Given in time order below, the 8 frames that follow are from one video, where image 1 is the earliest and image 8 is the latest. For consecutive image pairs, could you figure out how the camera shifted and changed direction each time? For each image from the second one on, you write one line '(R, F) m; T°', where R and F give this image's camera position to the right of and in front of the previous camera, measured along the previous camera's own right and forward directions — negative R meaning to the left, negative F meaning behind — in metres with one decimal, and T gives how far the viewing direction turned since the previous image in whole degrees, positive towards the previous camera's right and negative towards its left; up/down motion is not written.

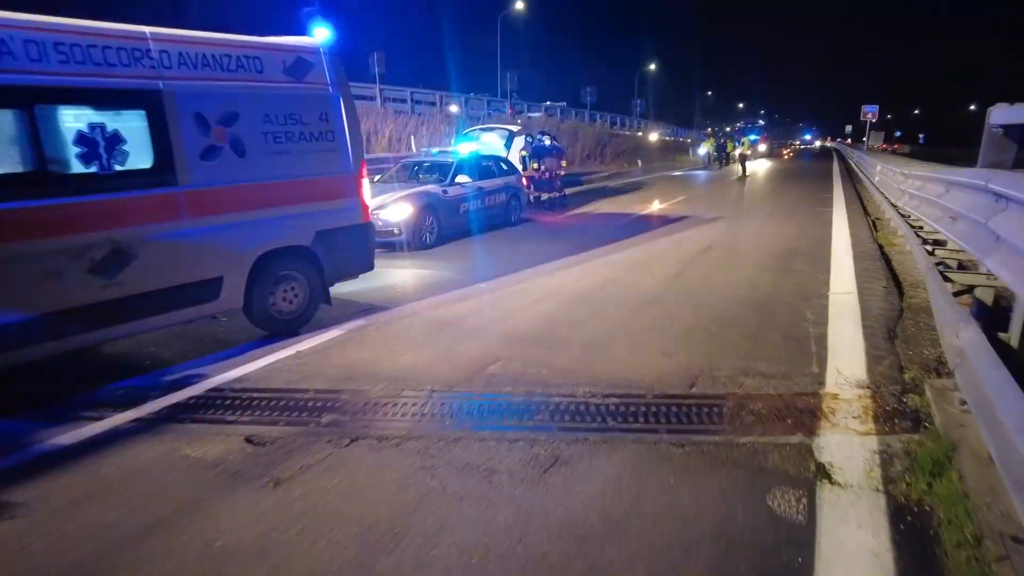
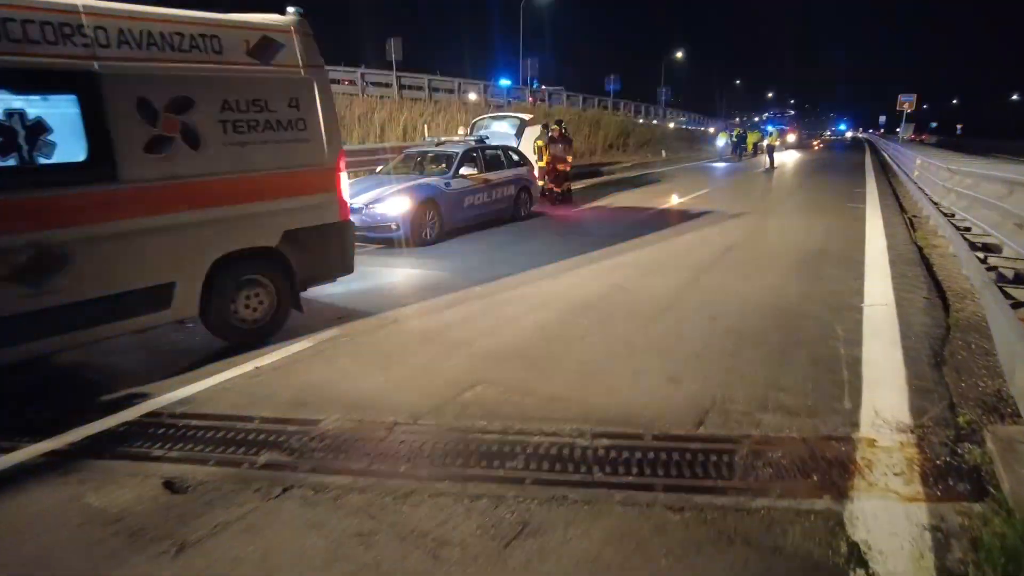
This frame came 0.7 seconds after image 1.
(+0.3, +0.8) m; -2°
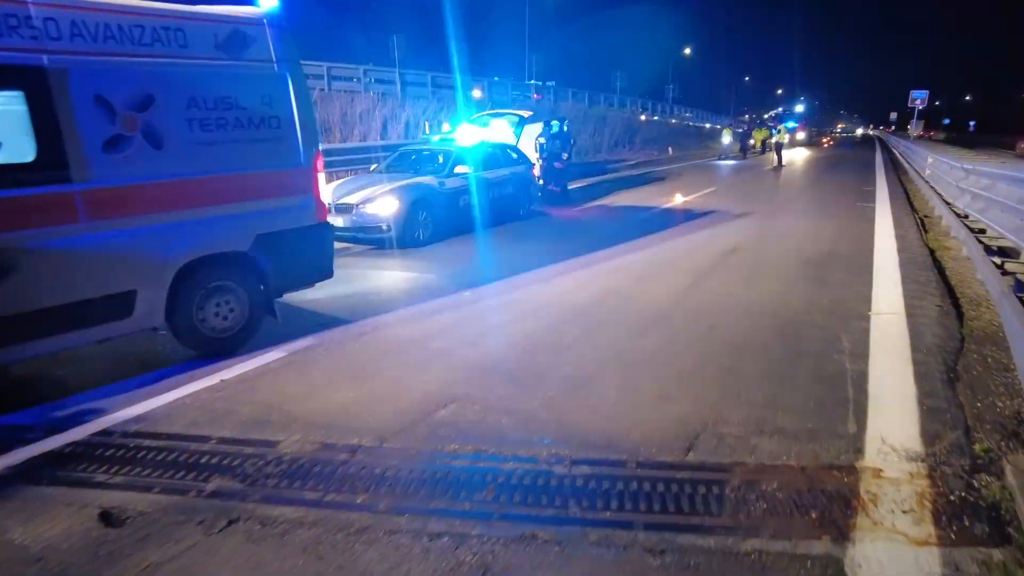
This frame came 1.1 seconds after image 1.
(+0.2, +0.3) m; -1°
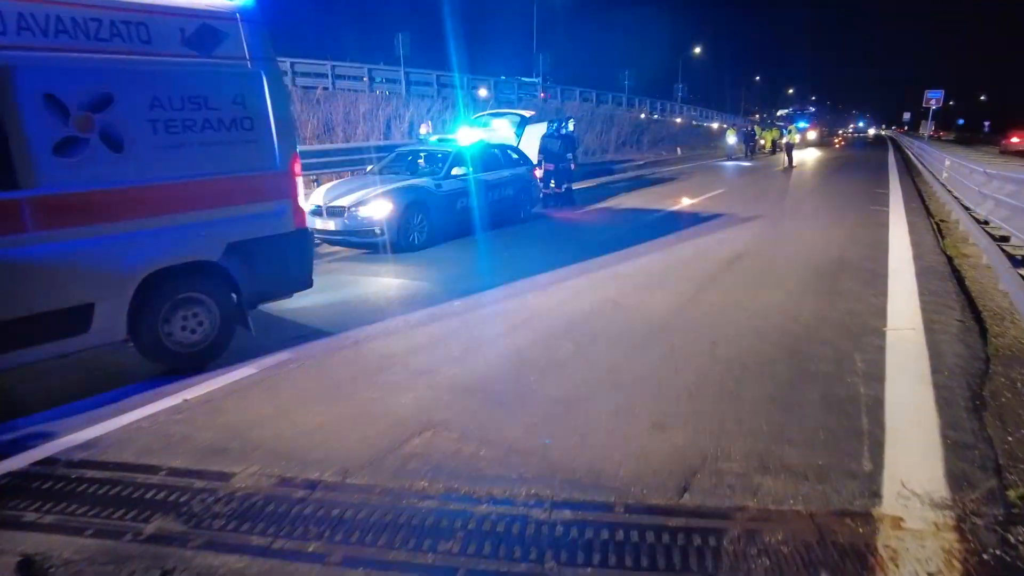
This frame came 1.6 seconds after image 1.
(+0.2, +0.4) m; -1°
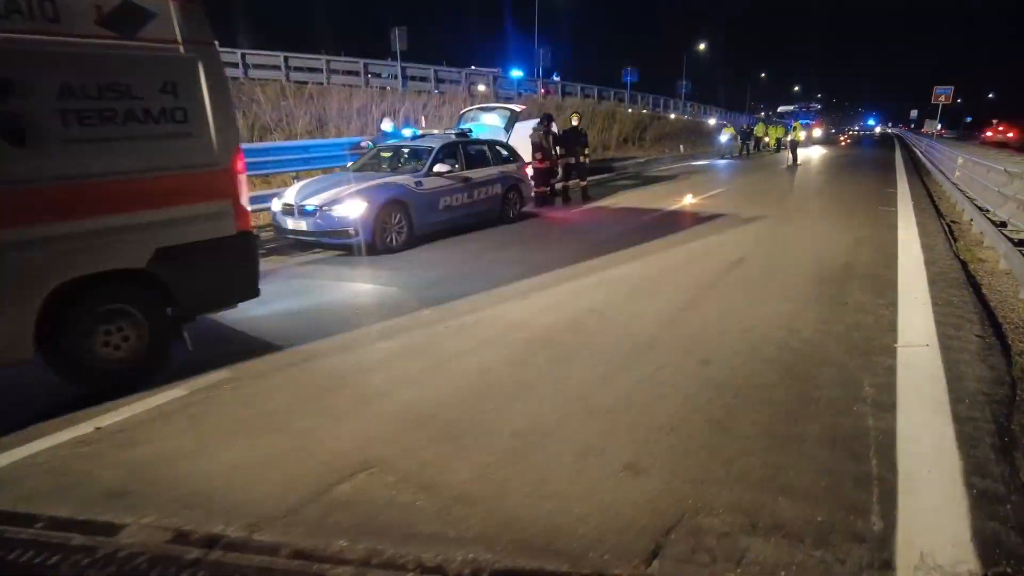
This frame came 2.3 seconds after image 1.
(+0.3, +0.6) m; 0°
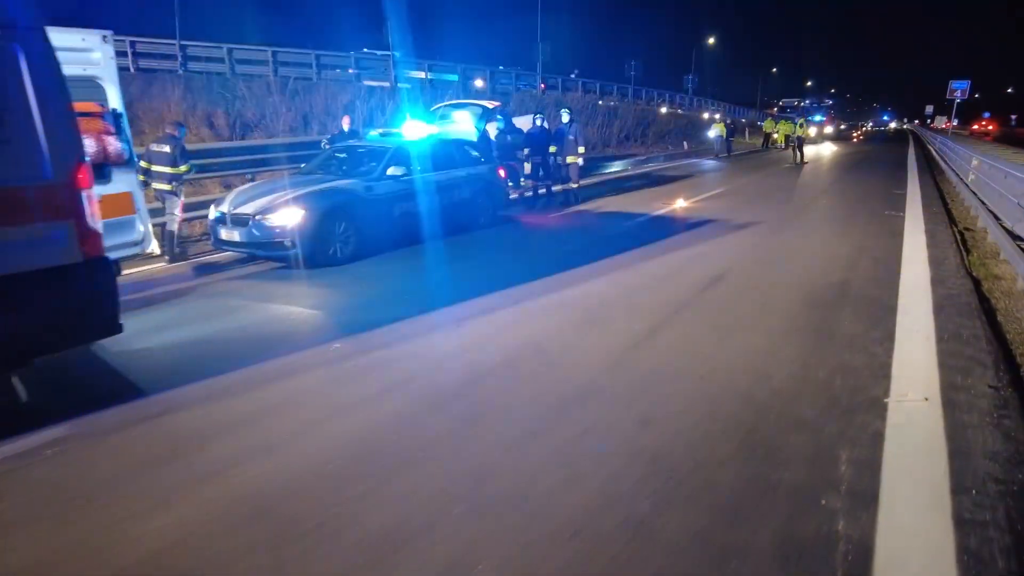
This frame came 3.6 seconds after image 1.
(+0.8, +1.0) m; -1°
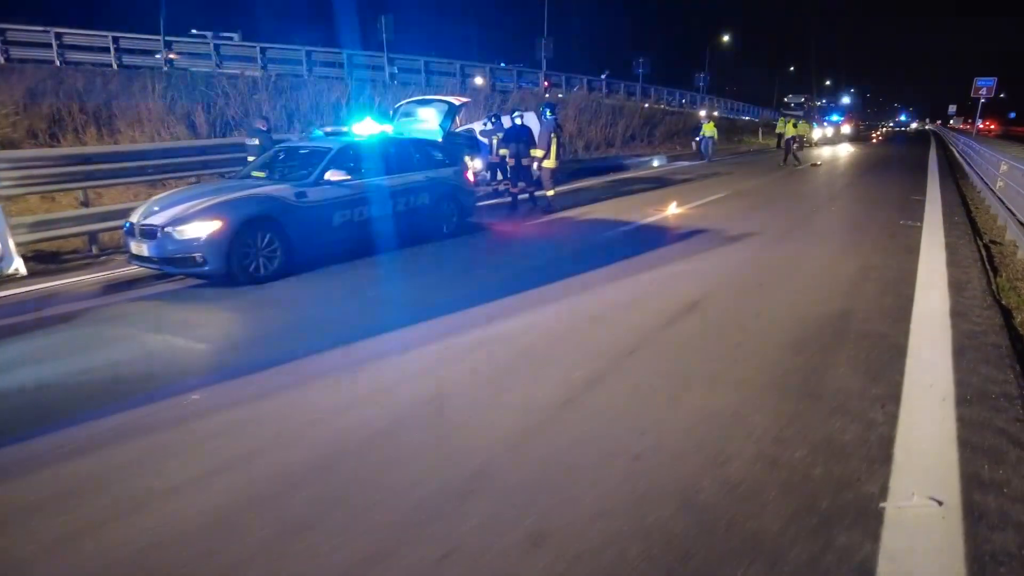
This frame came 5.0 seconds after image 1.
(+0.8, +1.2) m; -1°
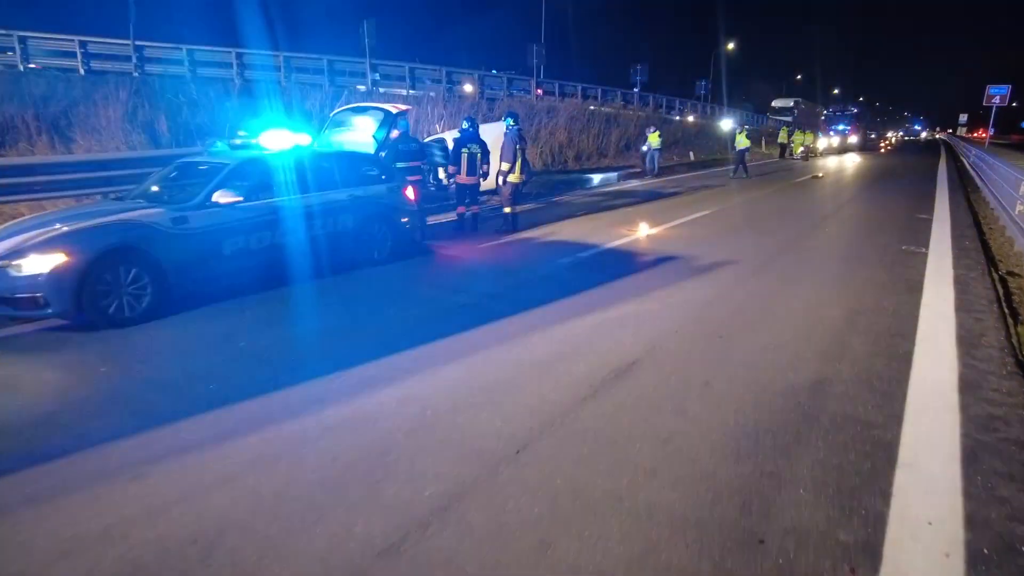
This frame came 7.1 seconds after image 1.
(+1.0, +1.4) m; -1°
